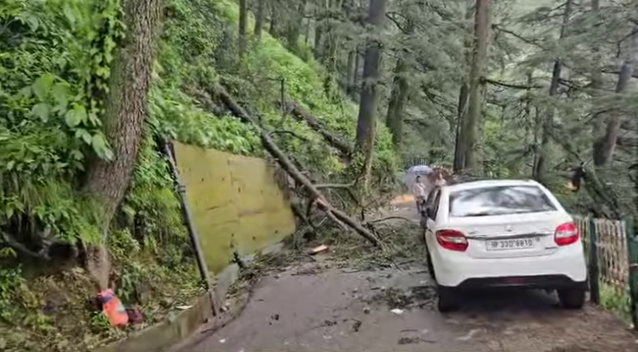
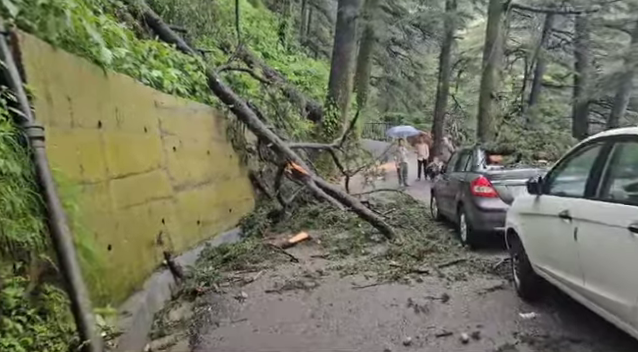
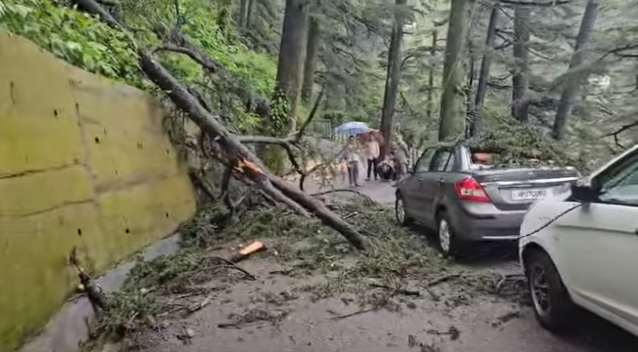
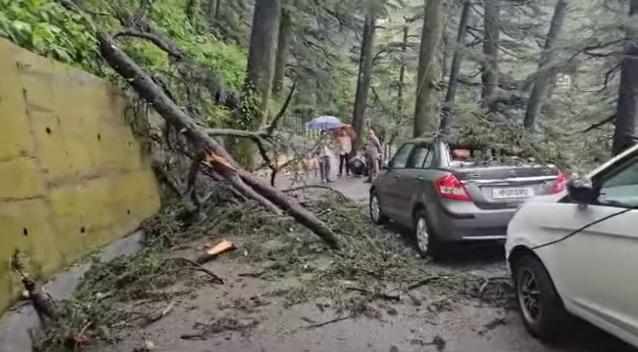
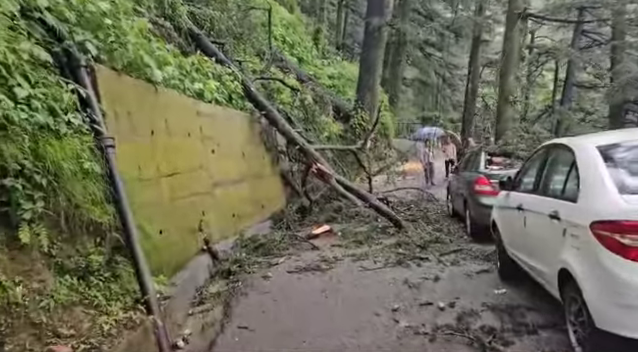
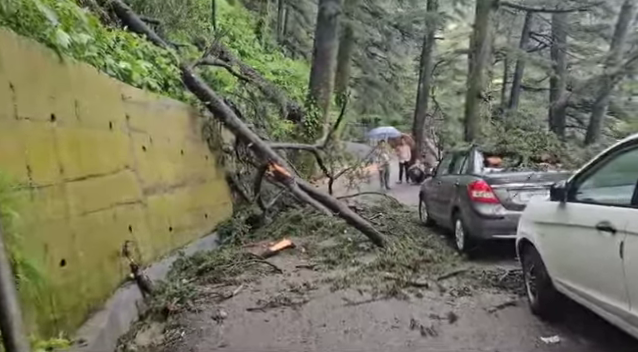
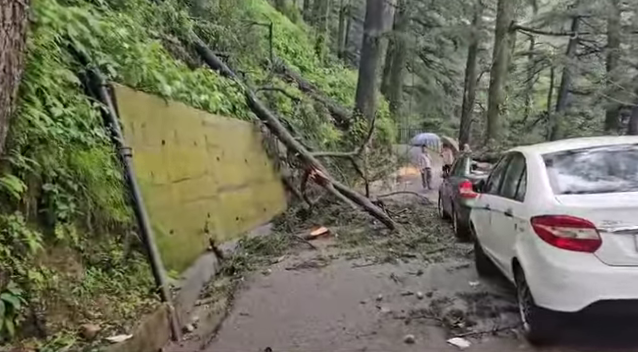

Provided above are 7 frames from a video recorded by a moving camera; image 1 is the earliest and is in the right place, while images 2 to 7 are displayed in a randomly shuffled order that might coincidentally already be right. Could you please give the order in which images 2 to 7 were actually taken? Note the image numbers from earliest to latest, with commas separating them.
7, 5, 2, 6, 3, 4
